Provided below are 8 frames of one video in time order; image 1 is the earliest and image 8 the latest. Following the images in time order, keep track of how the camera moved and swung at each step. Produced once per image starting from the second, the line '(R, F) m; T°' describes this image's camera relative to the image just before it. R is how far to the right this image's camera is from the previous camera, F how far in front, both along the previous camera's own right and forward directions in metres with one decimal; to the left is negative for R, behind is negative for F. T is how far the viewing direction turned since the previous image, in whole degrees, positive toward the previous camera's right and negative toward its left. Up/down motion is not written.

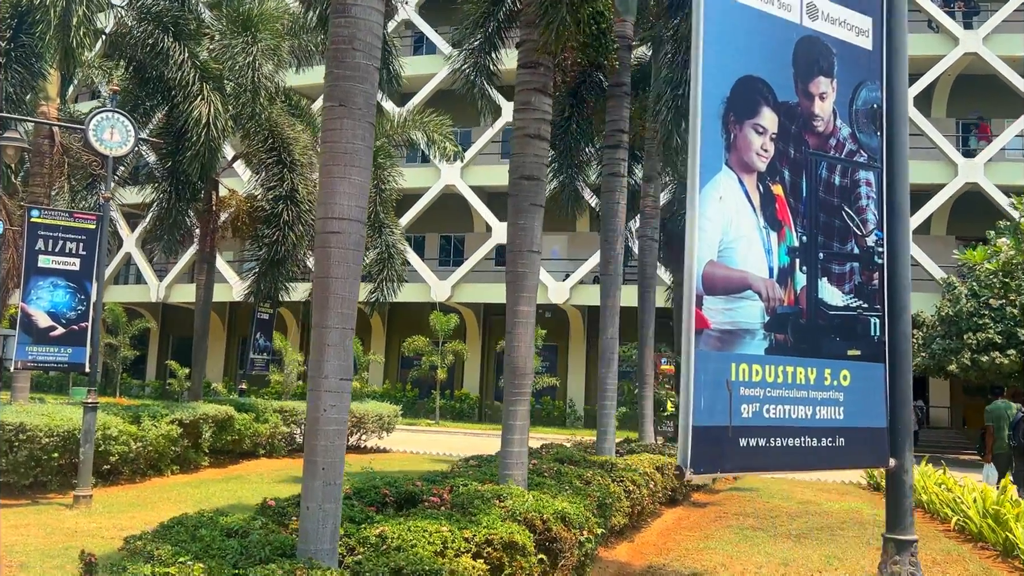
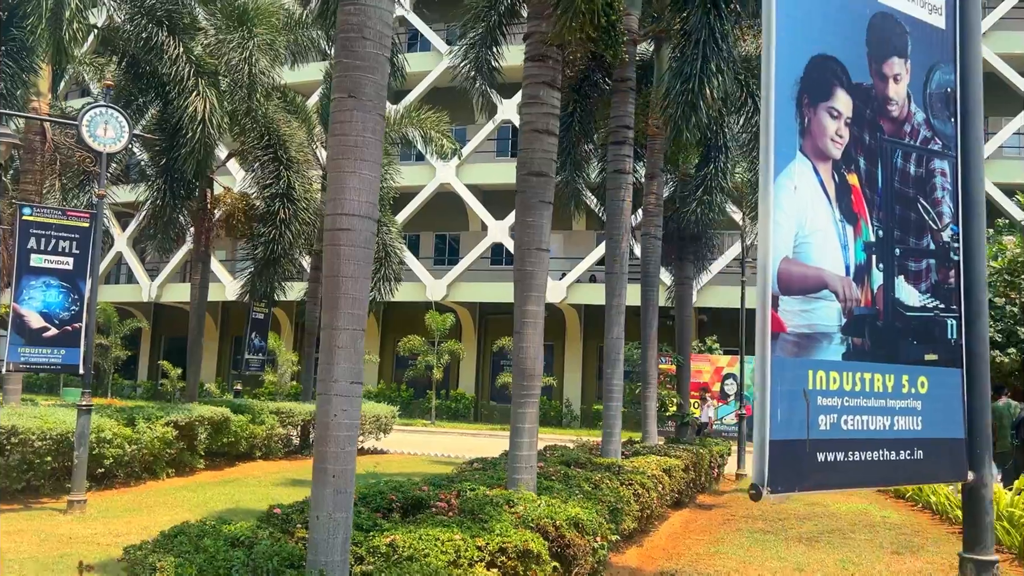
(-0.1, +0.2) m; +1°
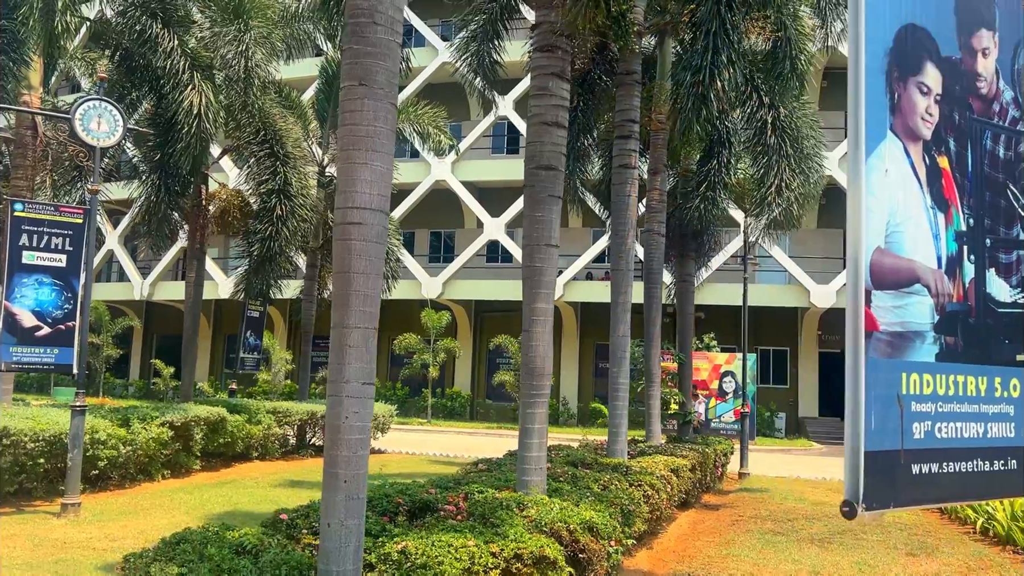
(-0.1, +0.2) m; +1°
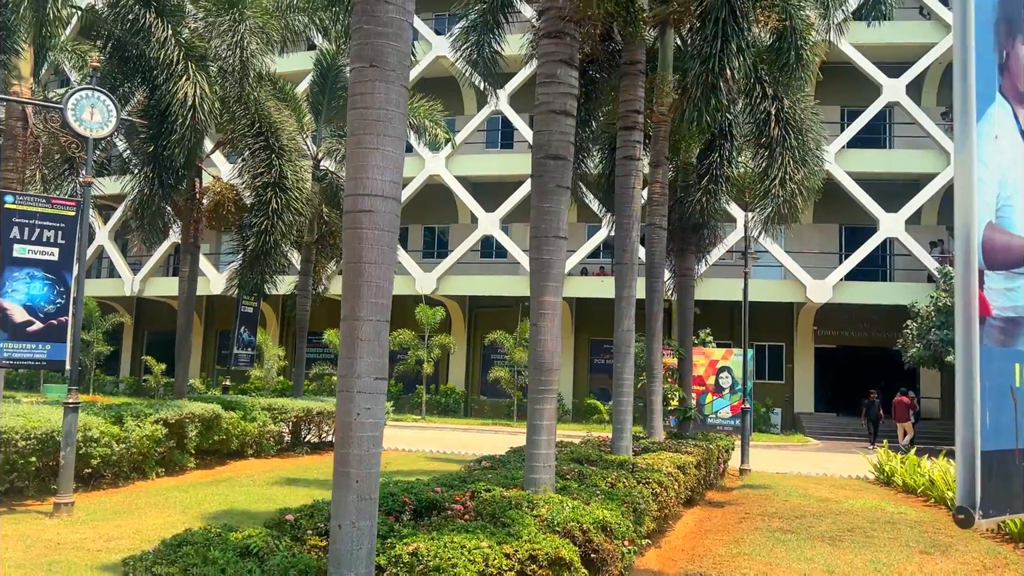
(-0.1, +0.2) m; +1°
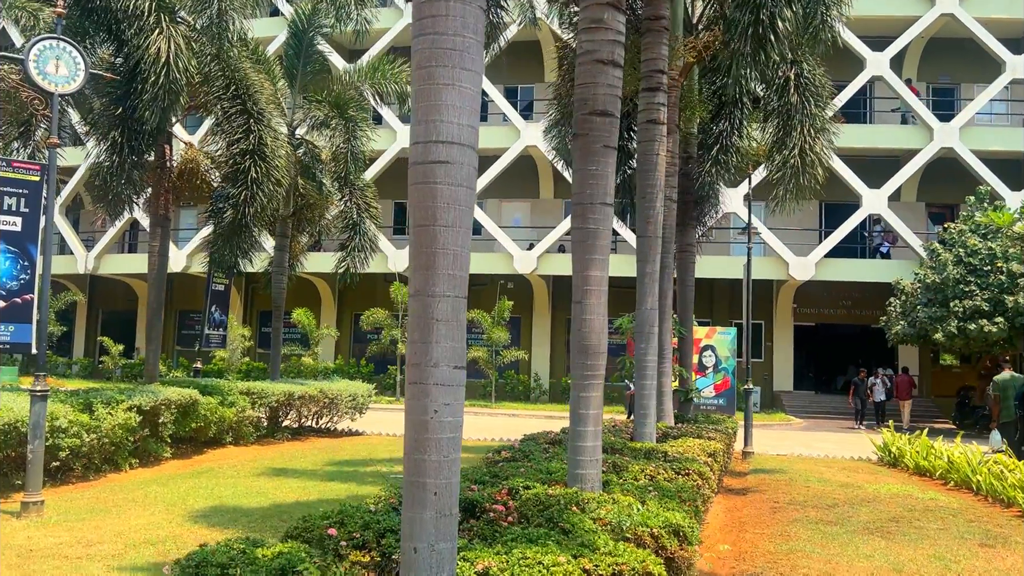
(-0.6, +0.7) m; +3°
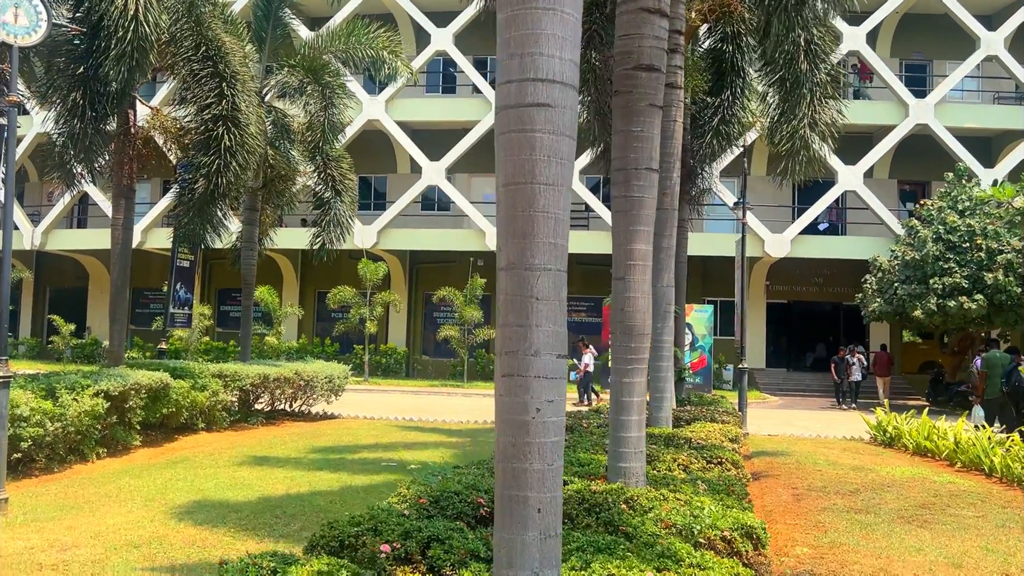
(-0.5, +0.5) m; +3°
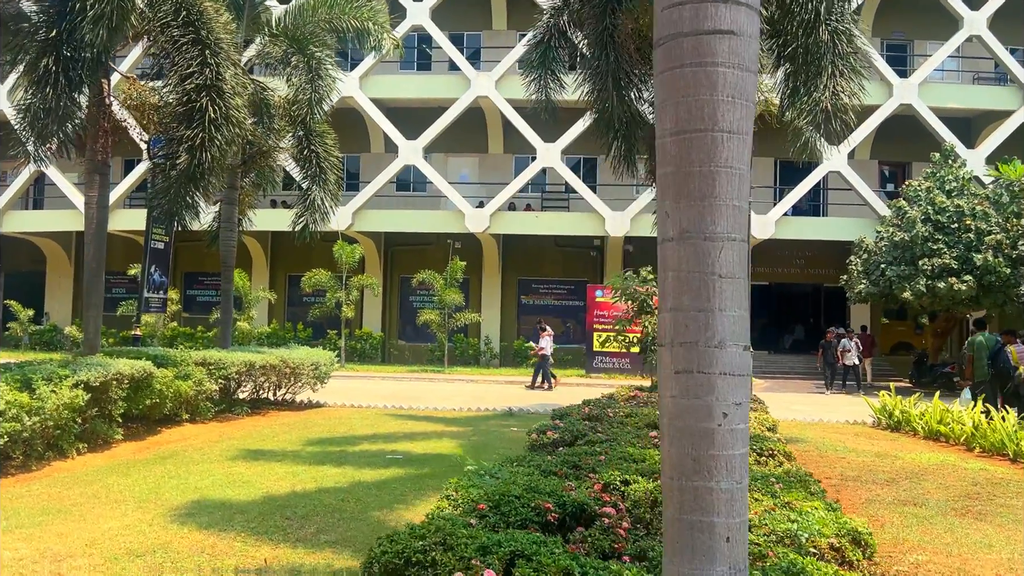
(-0.5, +0.5) m; +3°
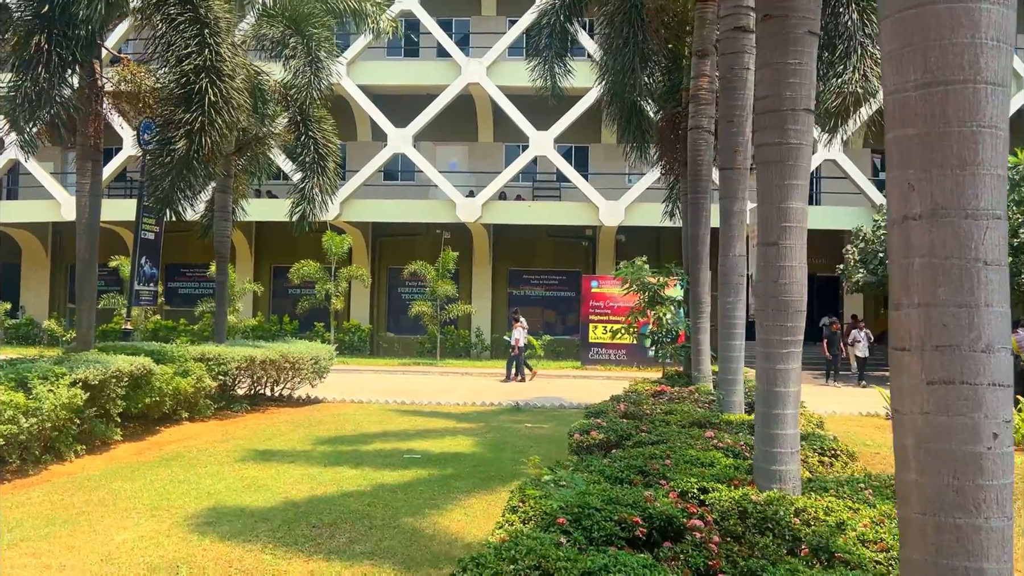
(-0.5, +0.4) m; +2°
